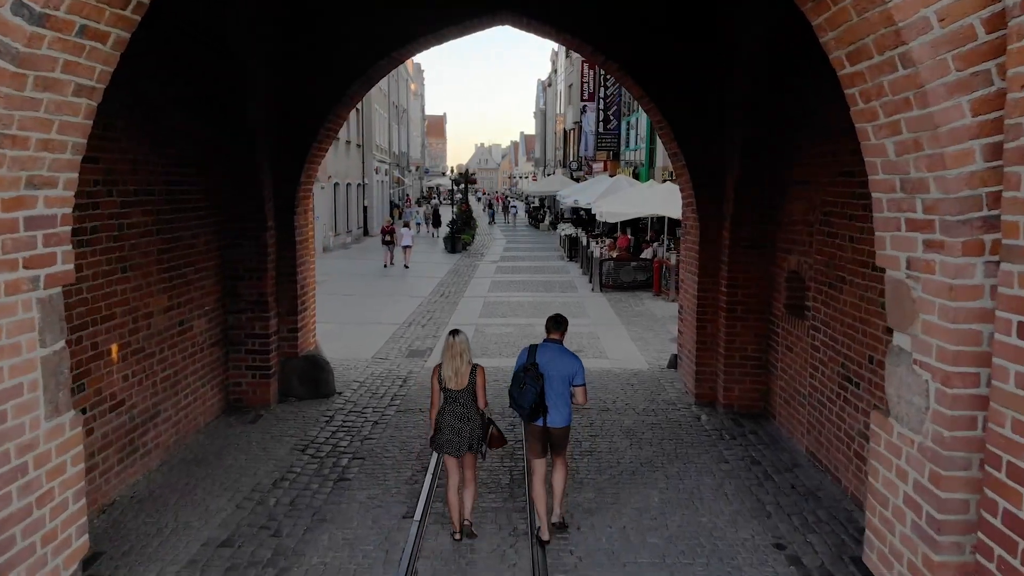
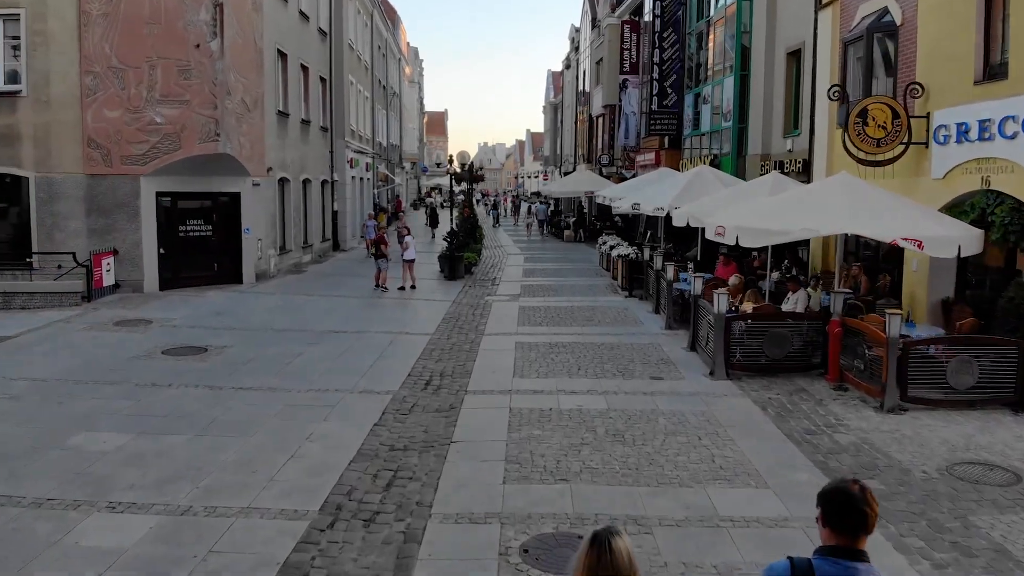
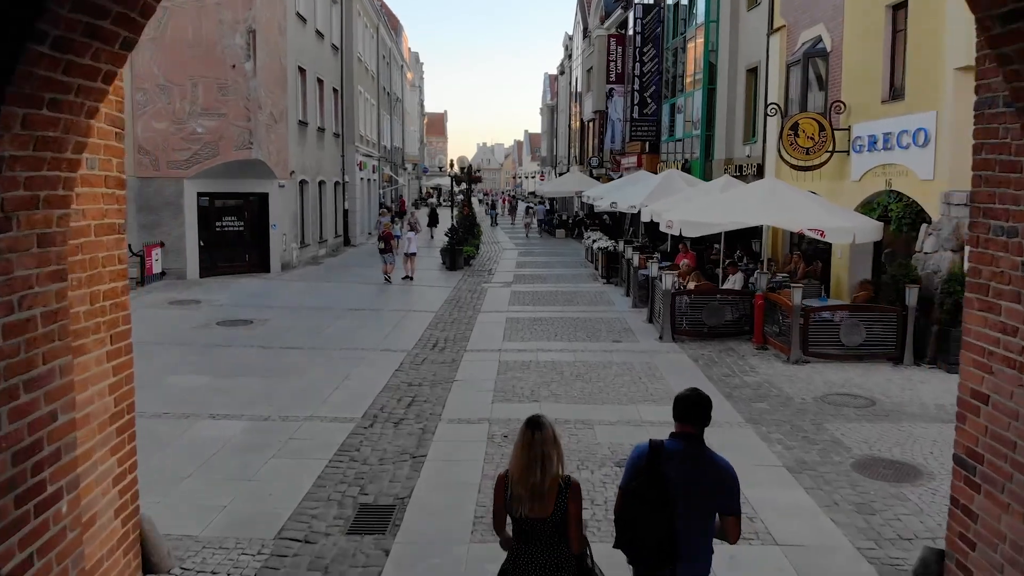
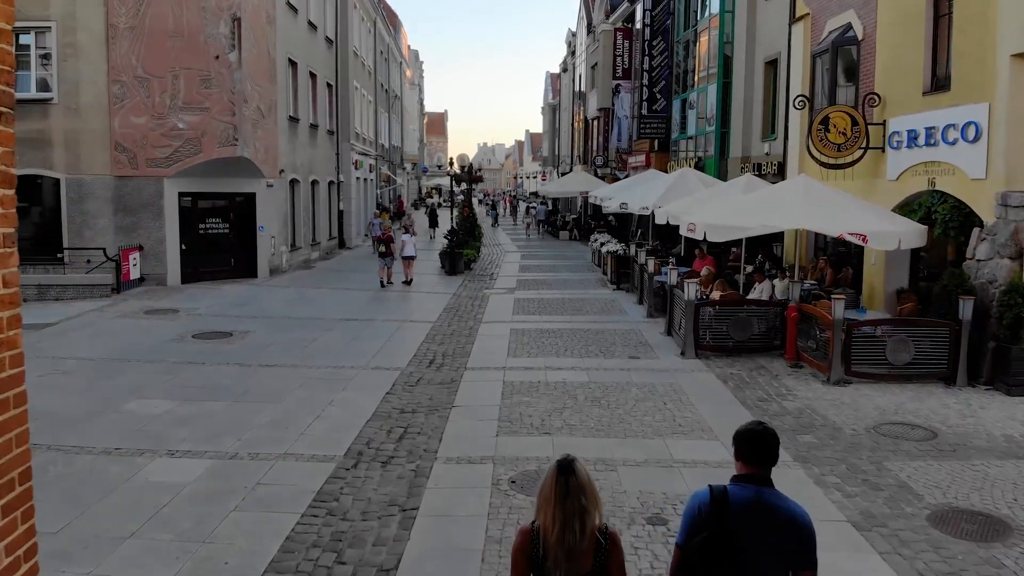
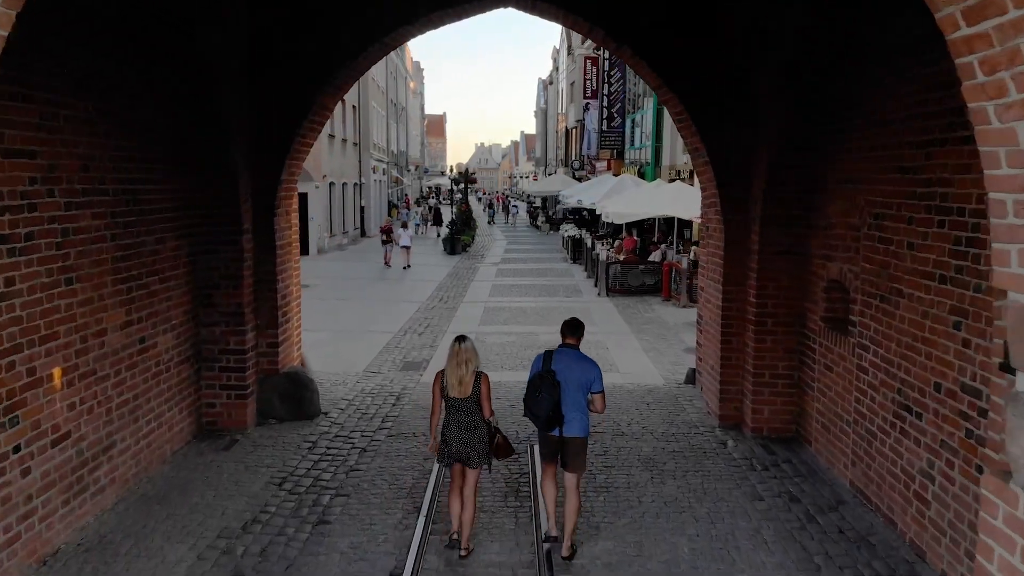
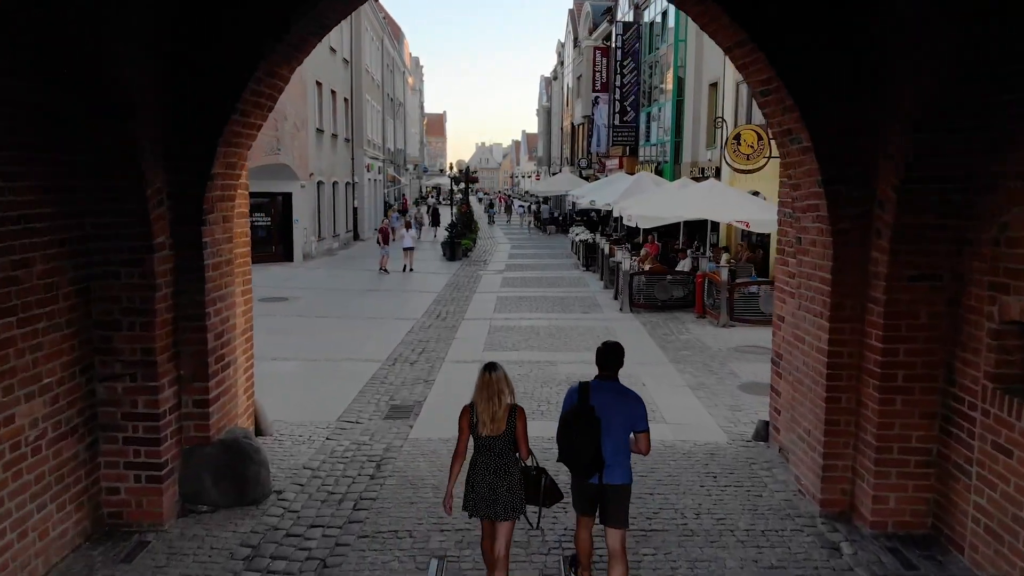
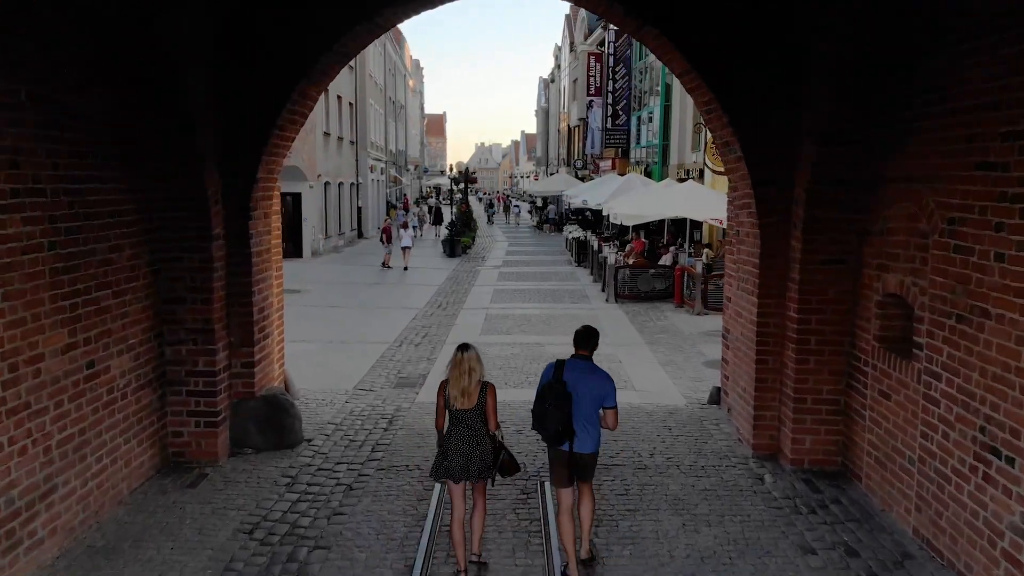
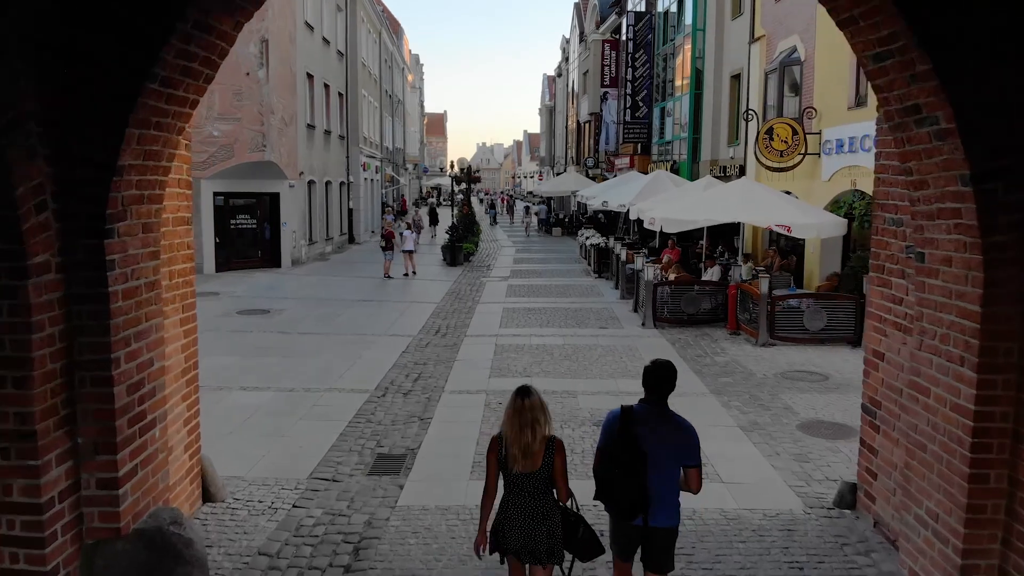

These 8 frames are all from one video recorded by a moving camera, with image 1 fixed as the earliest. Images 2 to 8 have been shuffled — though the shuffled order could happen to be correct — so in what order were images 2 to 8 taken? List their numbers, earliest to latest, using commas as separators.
5, 7, 6, 8, 3, 4, 2
